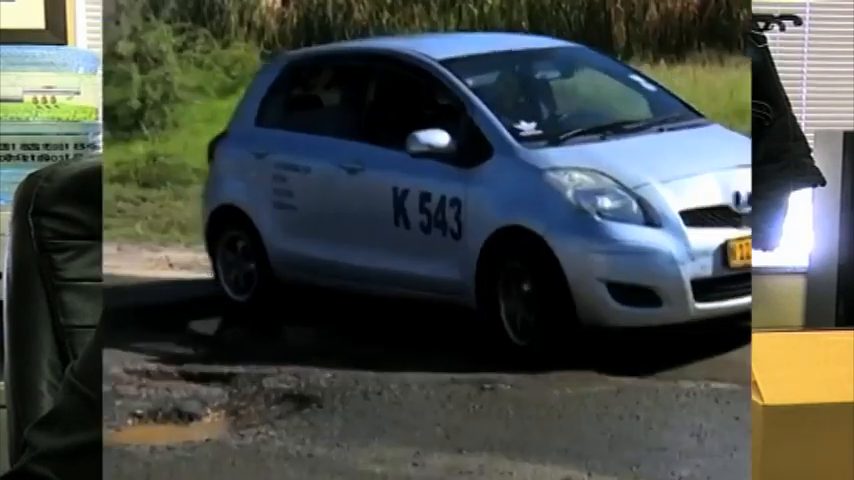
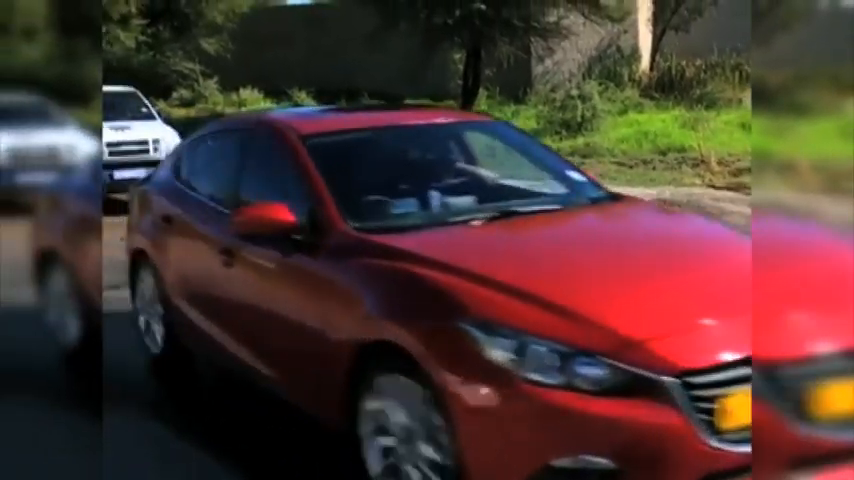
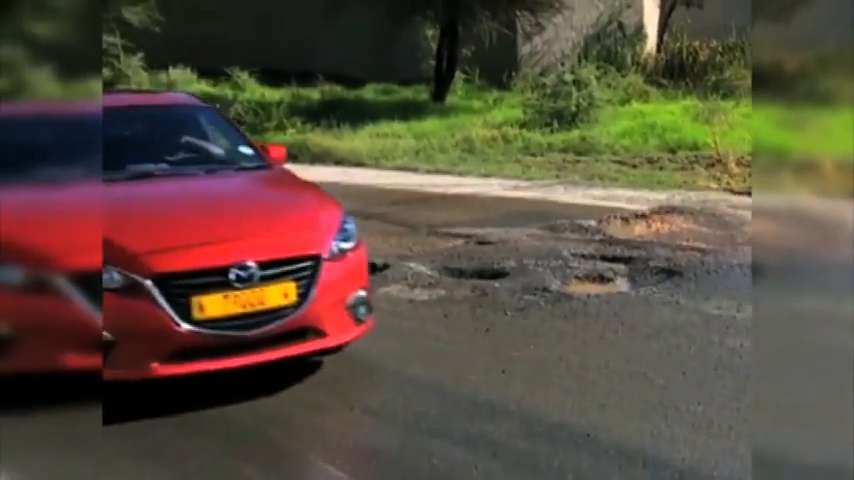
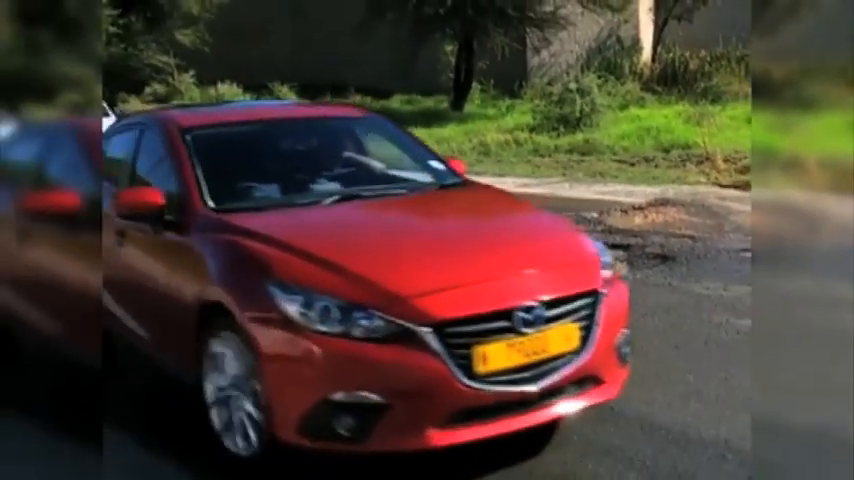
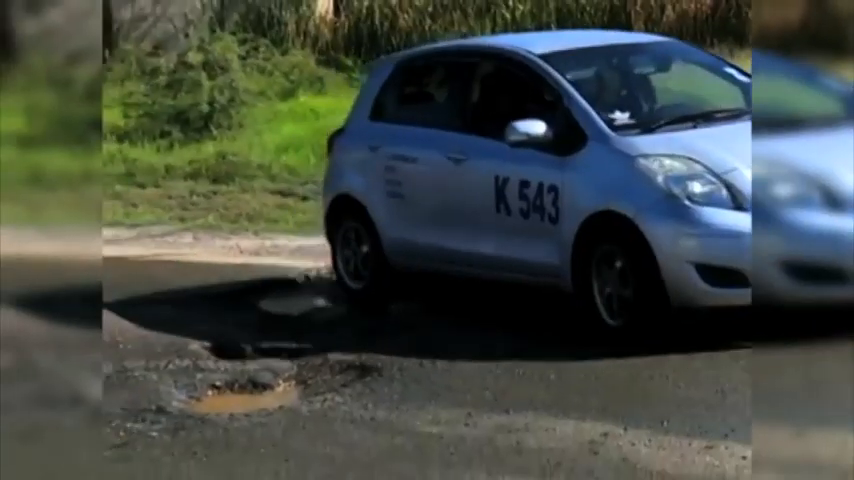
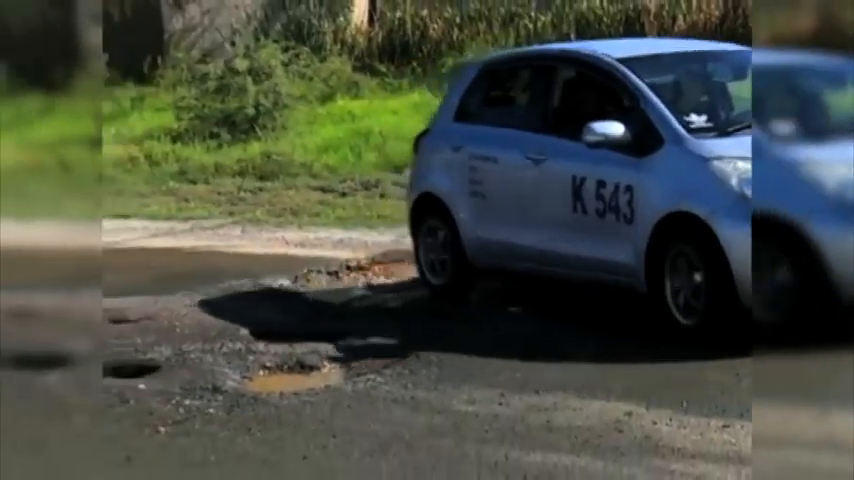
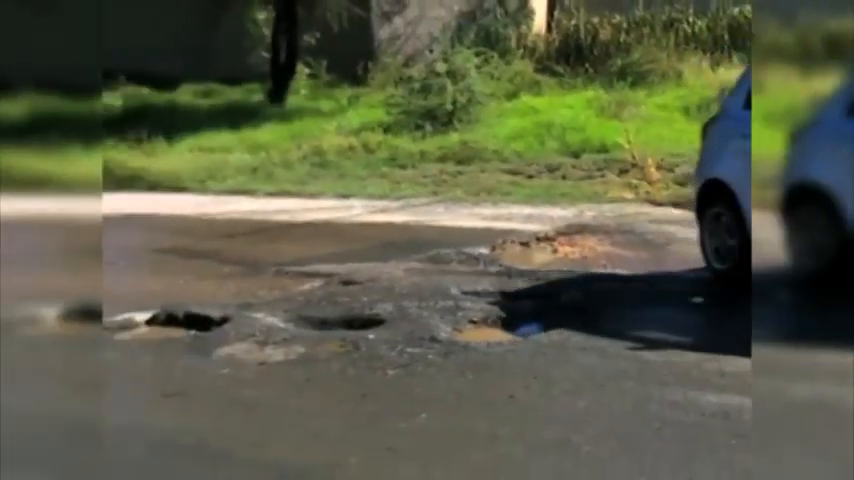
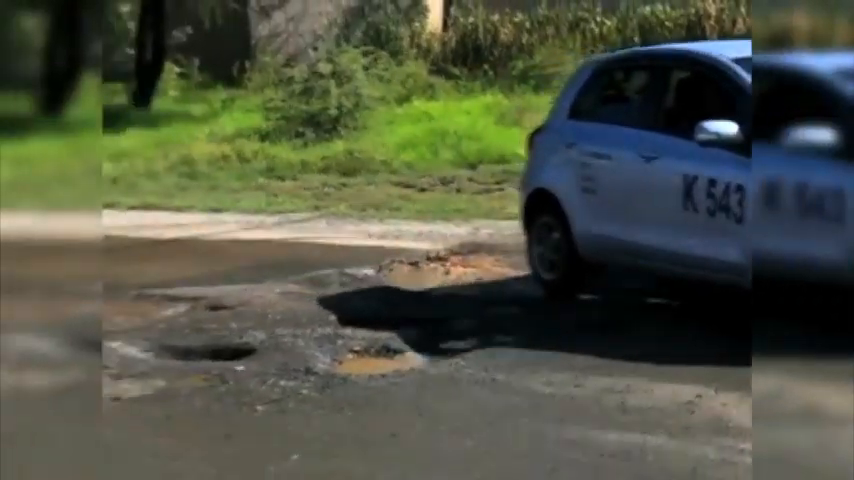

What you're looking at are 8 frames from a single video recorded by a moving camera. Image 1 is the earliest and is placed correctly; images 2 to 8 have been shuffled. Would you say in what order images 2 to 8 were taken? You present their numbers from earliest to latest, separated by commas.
5, 6, 8, 7, 3, 4, 2
